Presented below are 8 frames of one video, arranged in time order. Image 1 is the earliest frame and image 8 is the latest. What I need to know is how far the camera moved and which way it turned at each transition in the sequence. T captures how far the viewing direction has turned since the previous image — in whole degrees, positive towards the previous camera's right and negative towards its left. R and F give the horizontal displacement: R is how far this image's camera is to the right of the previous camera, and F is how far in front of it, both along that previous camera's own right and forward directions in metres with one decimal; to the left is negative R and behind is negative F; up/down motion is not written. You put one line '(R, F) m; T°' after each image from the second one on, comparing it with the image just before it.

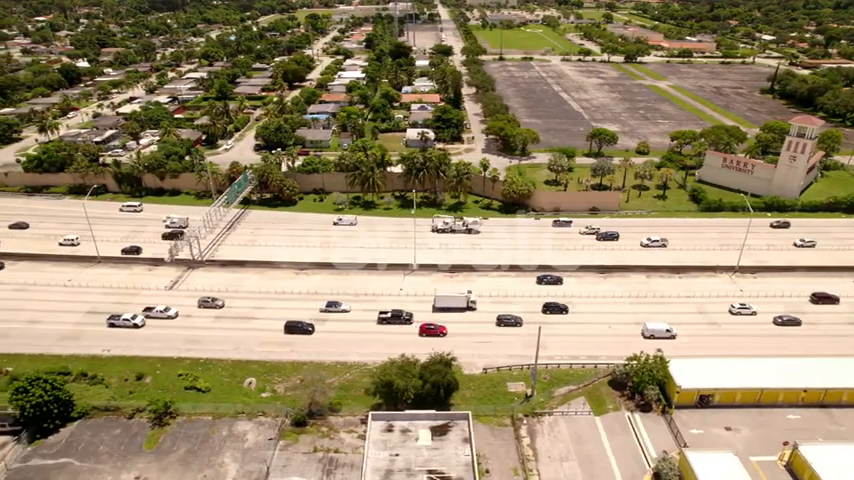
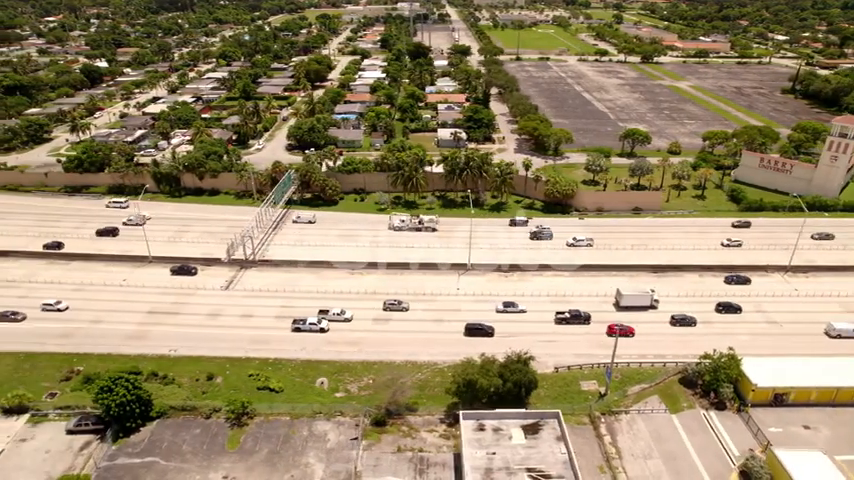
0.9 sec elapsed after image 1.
(-5.6, -0.2) m; 0°
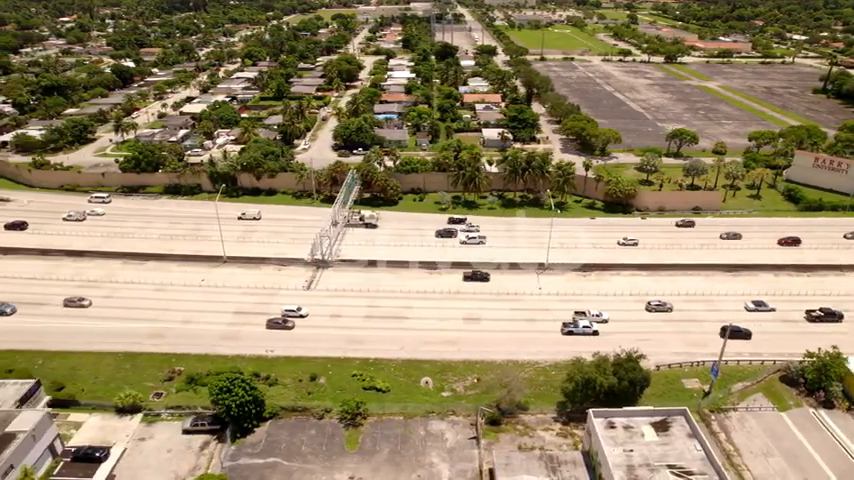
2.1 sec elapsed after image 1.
(-8.1, -0.1) m; 0°
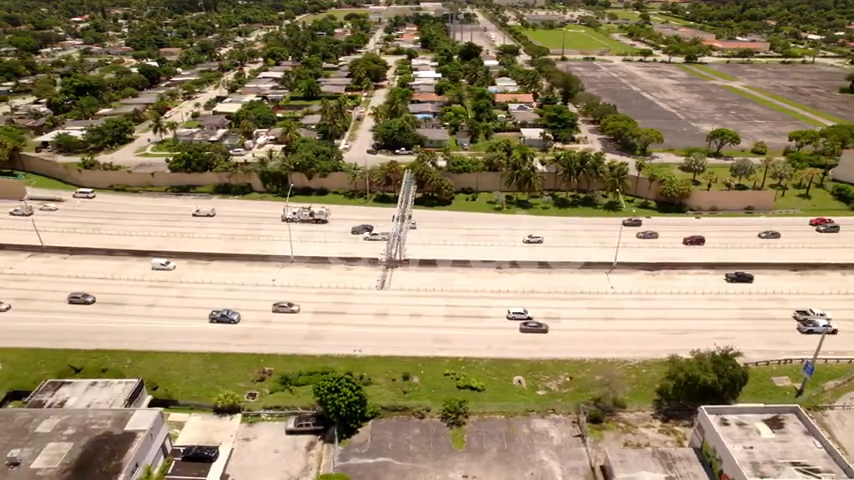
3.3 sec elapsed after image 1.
(-7.3, -0.1) m; 0°
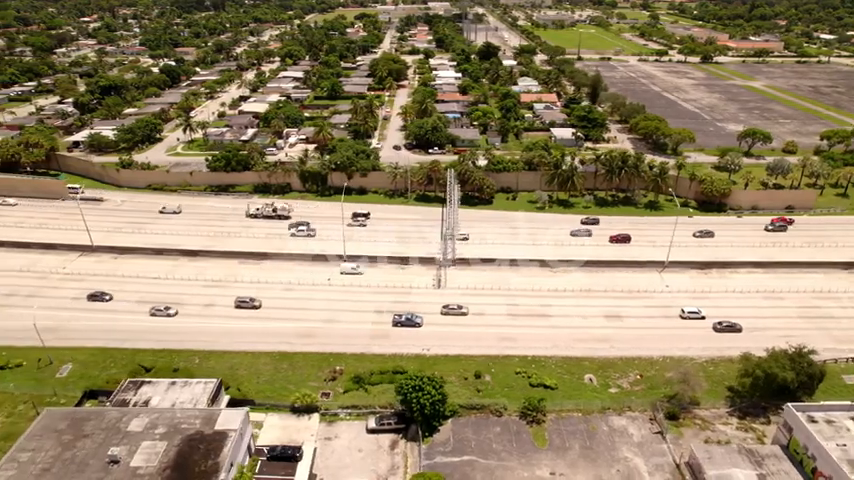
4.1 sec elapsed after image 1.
(-5.7, -0.1) m; 0°
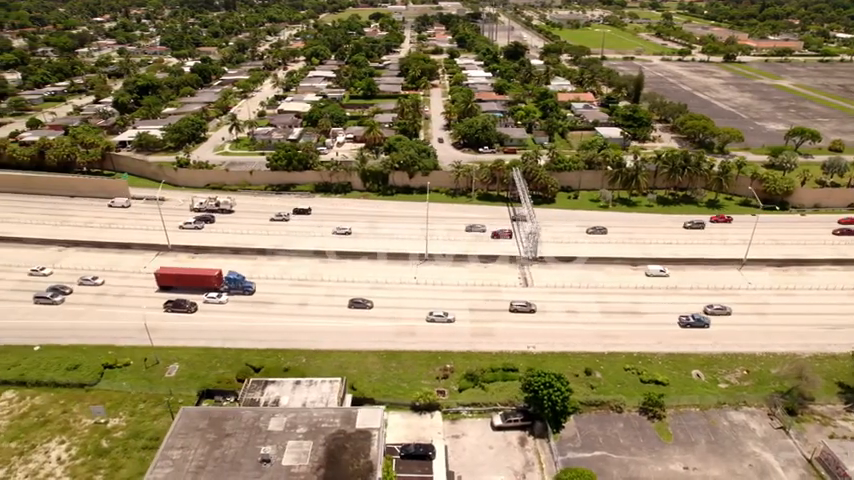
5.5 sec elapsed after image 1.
(-8.9, -0.1) m; 0°
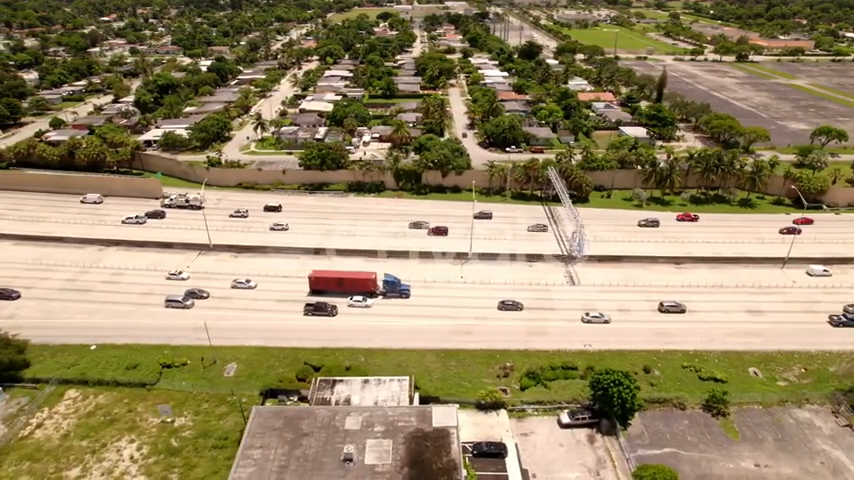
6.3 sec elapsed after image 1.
(-4.9, 0.0) m; 0°
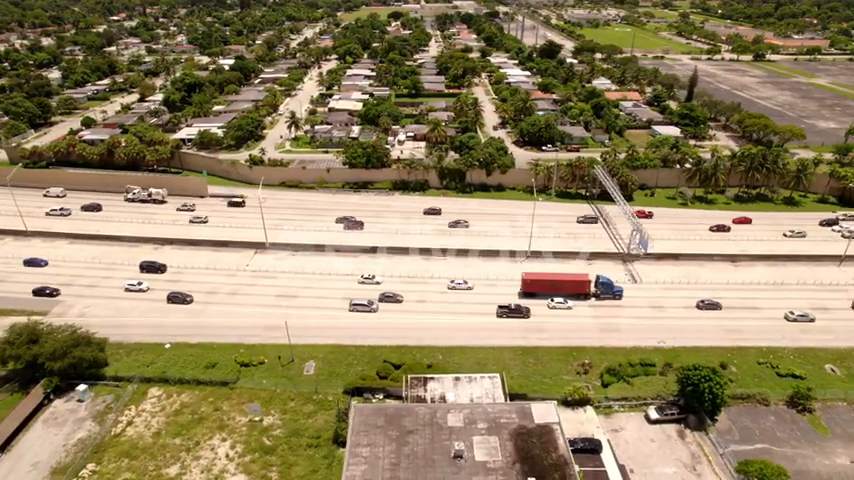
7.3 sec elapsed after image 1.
(-6.5, +0.1) m; 0°
